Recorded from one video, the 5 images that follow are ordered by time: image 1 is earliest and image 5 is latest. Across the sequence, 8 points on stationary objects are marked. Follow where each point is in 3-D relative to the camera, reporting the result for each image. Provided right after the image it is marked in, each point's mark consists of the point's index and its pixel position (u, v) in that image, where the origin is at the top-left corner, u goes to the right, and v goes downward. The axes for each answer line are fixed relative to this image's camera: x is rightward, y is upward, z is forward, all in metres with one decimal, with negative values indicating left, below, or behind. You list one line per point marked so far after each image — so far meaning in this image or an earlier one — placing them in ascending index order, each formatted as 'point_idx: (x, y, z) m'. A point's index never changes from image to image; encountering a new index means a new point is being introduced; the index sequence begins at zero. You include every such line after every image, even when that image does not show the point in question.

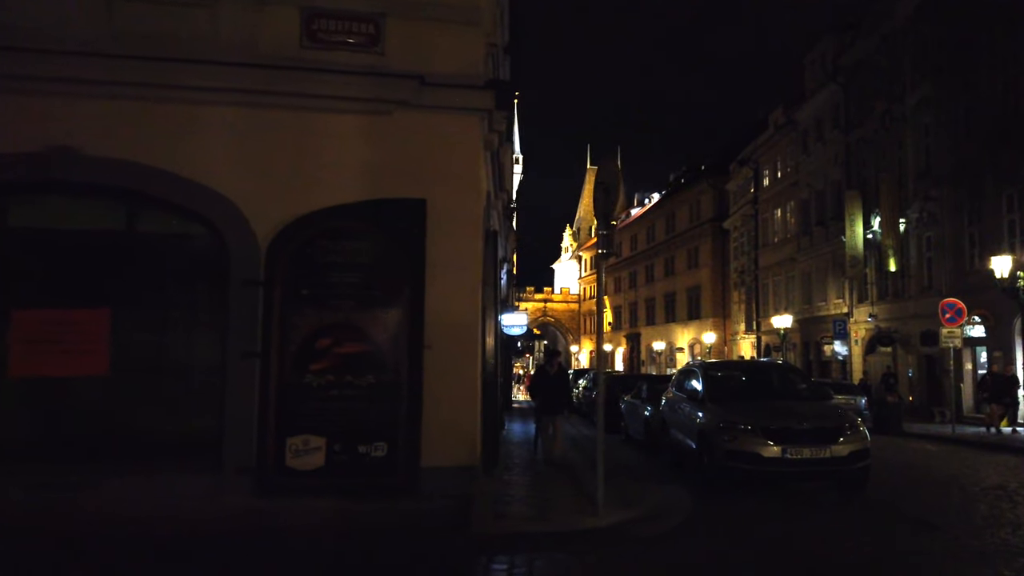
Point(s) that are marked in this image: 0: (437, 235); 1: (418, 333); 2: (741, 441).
0: (-0.9, +0.6, +8.7) m
1: (-1.1, -0.5, +8.4) m
2: (+3.1, -2.1, +10.2) m
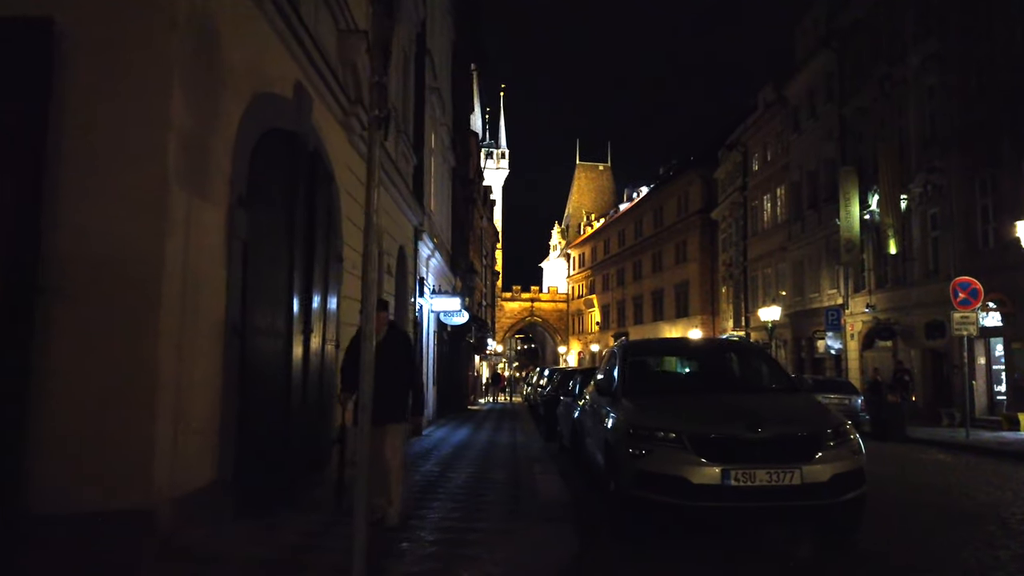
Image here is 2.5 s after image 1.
0: (-2.8, +1.3, +4.8) m
1: (-3.0, +0.1, +4.6) m
2: (+1.2, -1.5, +6.3) m
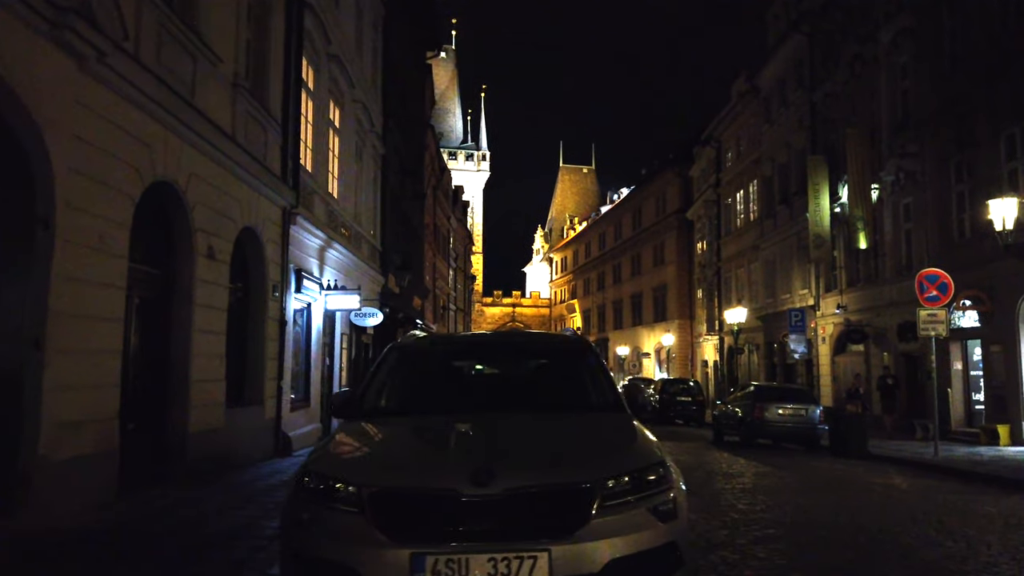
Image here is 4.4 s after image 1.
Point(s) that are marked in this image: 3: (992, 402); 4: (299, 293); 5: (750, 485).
0: (-5.0, +1.5, +2.2) m
1: (-5.2, +0.4, +2.0) m
2: (-1.0, -1.2, +3.7) m
3: (+13.0, -3.1, +20.0) m
4: (-4.5, -0.1, +15.7) m
5: (+3.7, -3.1, +11.7) m
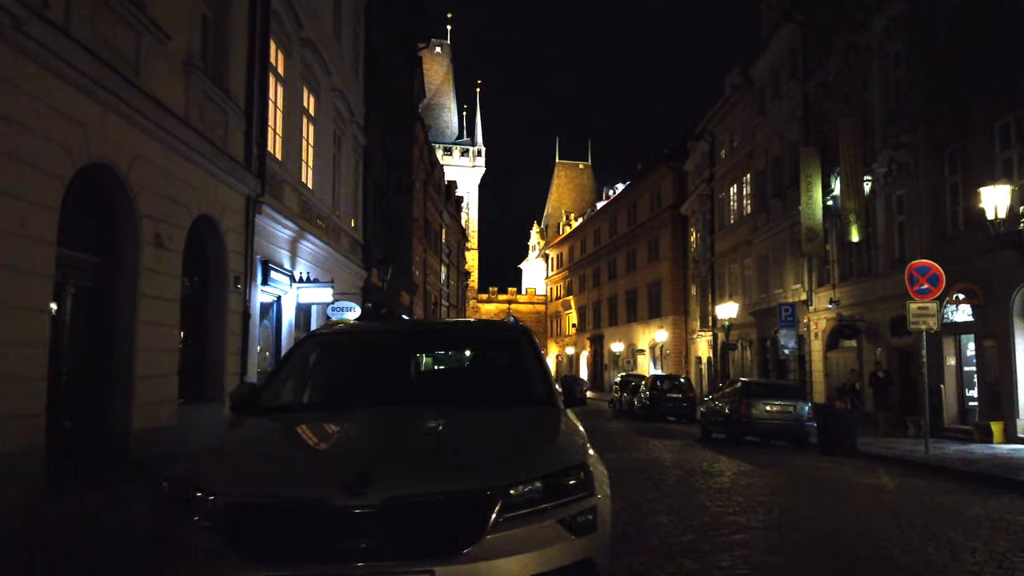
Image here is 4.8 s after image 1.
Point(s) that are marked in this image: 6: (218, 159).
0: (-5.5, +1.7, +1.6) m
1: (-5.6, +0.5, +1.4) m
2: (-1.4, -1.1, +3.1) m
3: (+12.5, -2.9, +19.5) m
4: (-5.1, +0.1, +15.2) m
5: (+3.2, -3.0, +11.1) m
6: (-4.9, +2.2, +12.4) m
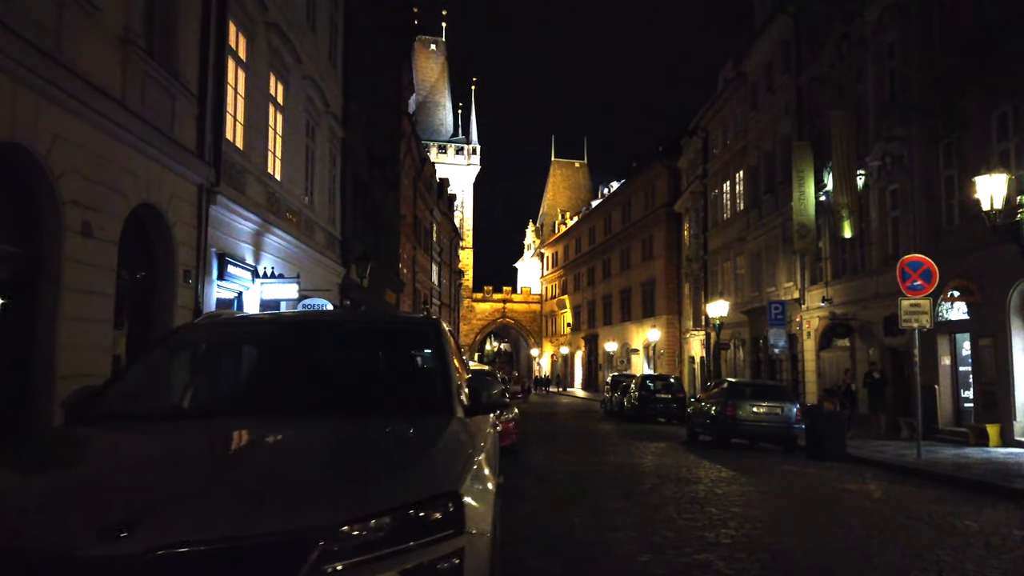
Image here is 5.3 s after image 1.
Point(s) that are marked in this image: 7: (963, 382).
0: (-6.0, +1.7, +0.9) m
1: (-6.2, +0.6, +0.6) m
2: (-2.0, -1.0, +2.4) m
3: (+11.9, -2.8, +18.7) m
4: (-5.6, +0.2, +14.4) m
5: (+2.7, -2.9, +10.4) m
6: (-5.5, +2.3, +11.6) m
7: (+12.2, -2.5, +20.0) m
